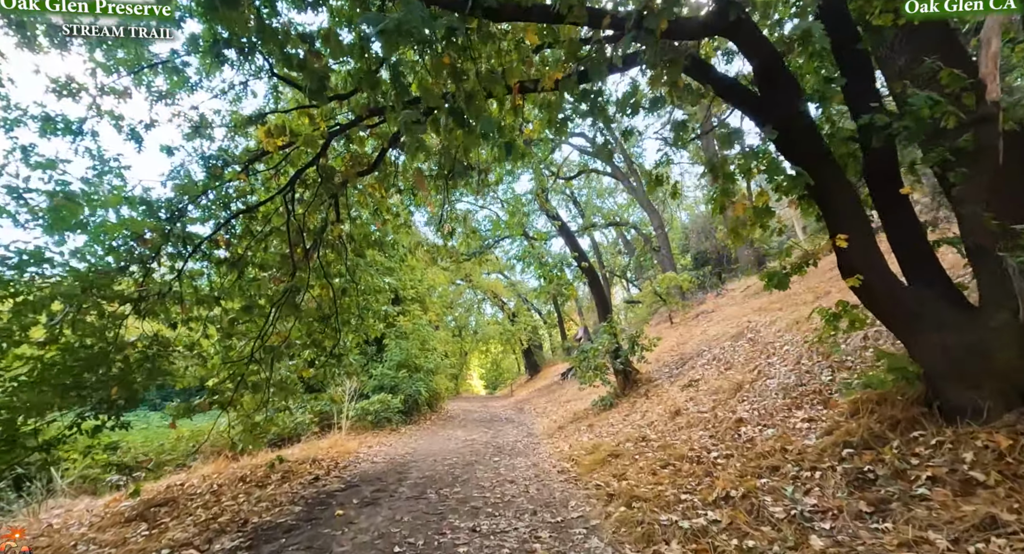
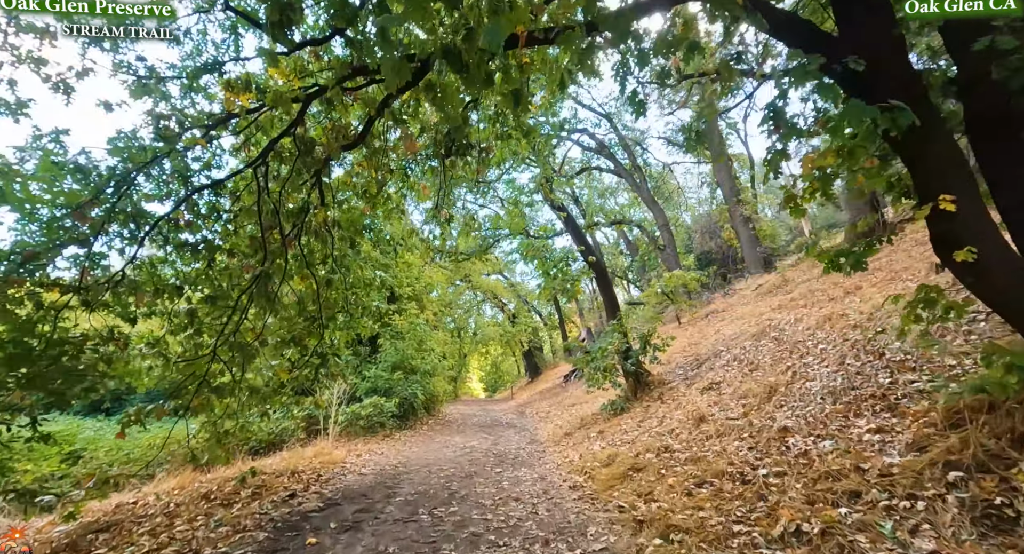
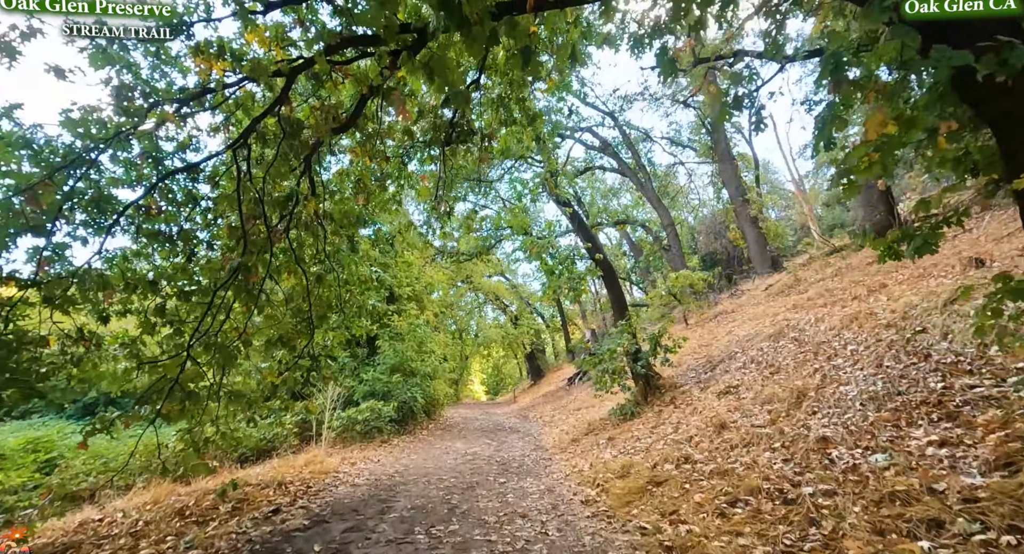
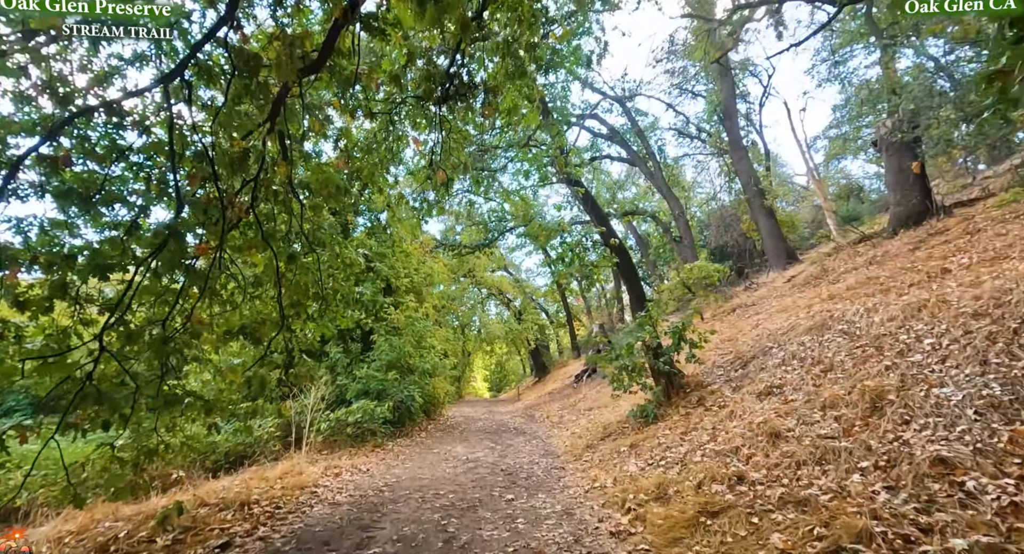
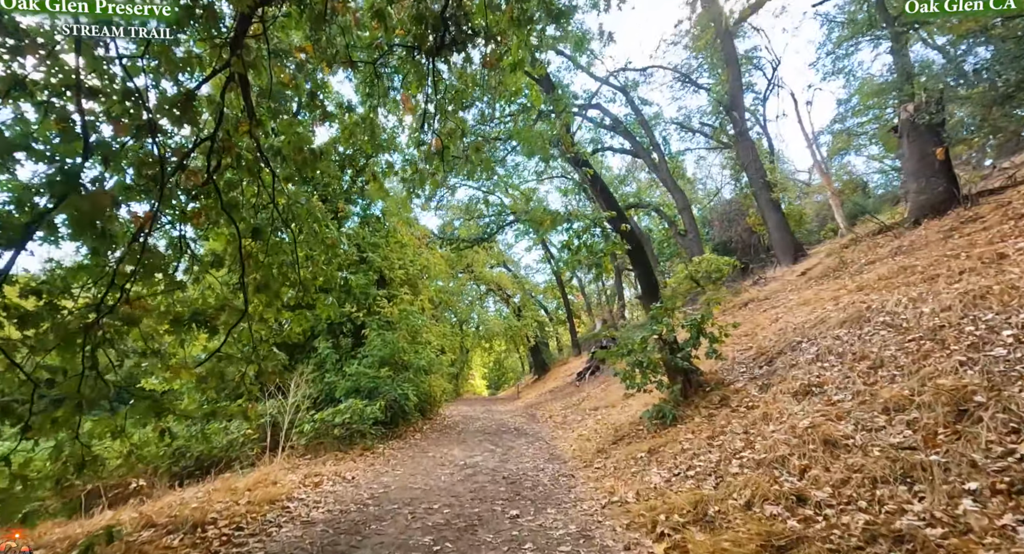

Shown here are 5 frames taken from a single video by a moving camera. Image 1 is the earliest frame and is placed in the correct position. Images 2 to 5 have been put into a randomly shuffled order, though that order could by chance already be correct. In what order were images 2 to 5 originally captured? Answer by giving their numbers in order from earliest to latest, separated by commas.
2, 3, 4, 5
